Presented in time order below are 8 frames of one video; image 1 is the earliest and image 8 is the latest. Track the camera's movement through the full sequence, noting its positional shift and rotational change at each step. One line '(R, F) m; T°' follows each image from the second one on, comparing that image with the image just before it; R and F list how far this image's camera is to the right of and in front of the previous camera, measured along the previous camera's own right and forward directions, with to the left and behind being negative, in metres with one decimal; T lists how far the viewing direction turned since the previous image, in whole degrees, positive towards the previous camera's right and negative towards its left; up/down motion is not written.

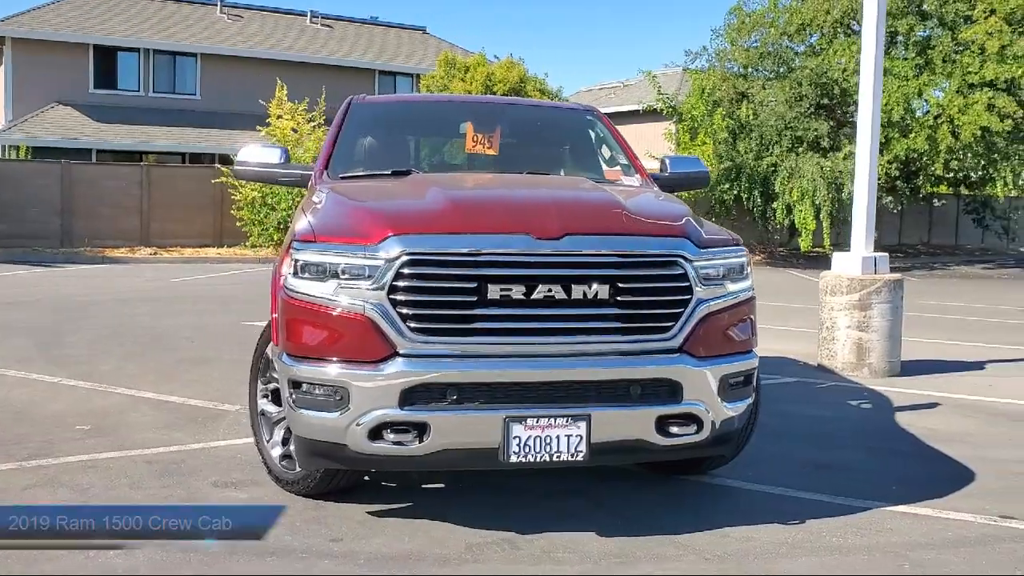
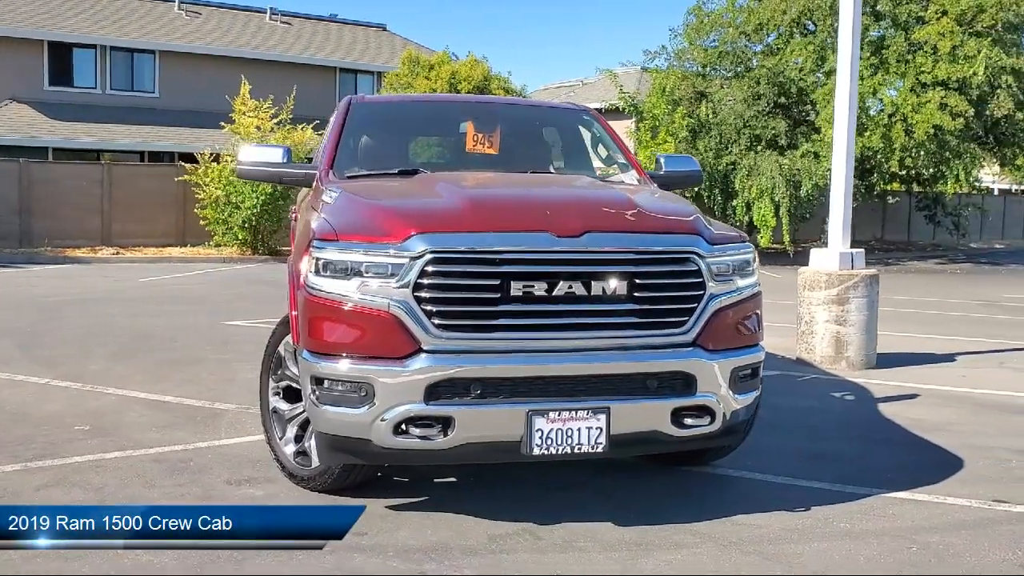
(-0.3, -0.1) m; +3°
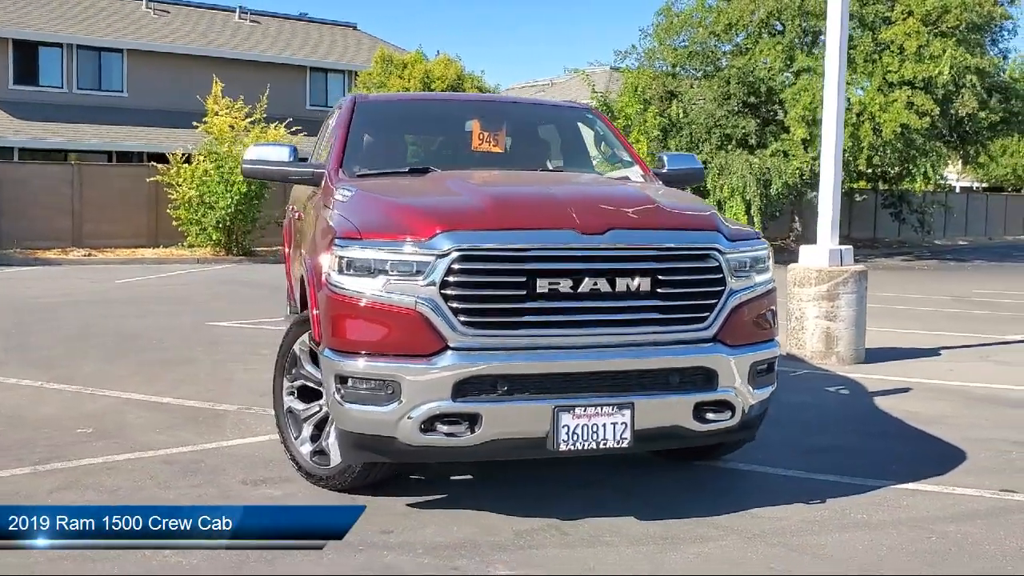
(-0.2, 0.0) m; +2°
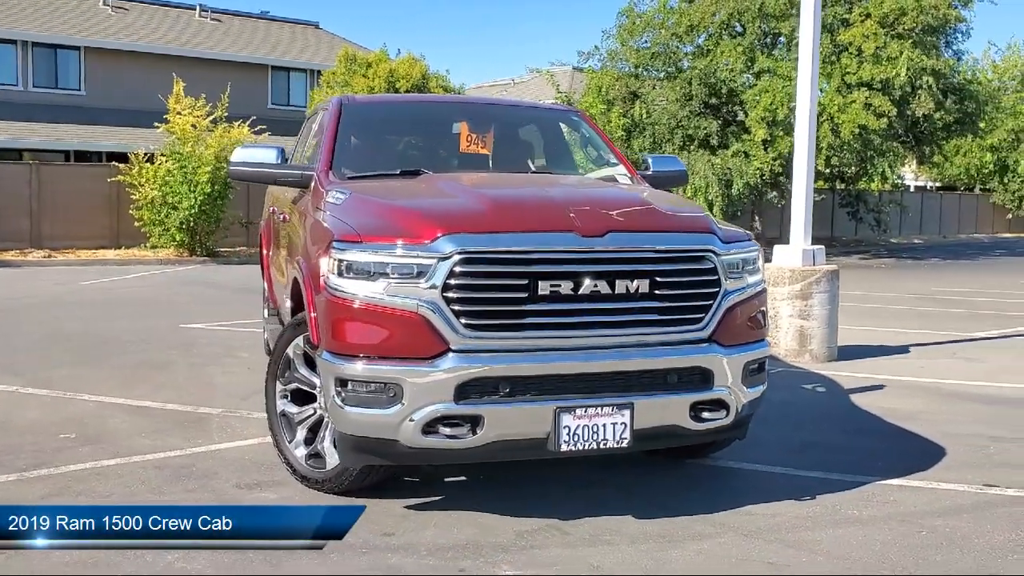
(-0.2, 0.0) m; +2°
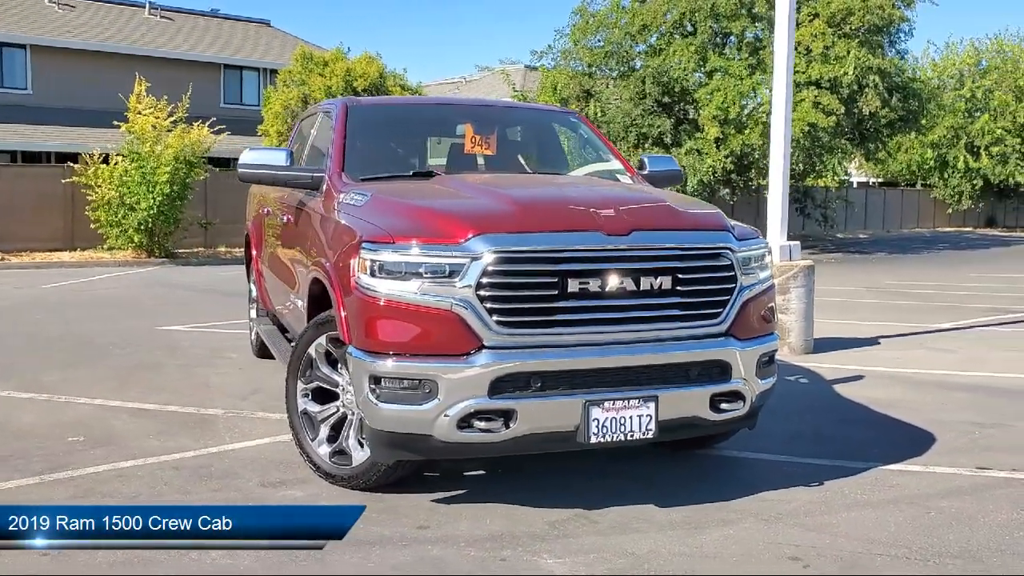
(-0.4, -0.1) m; +3°
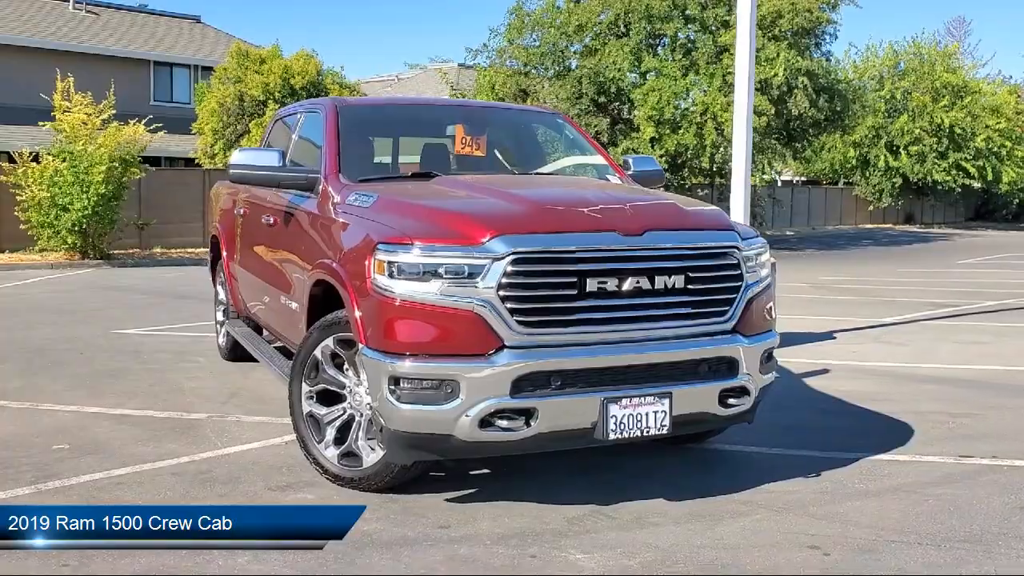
(-0.4, 0.0) m; +4°
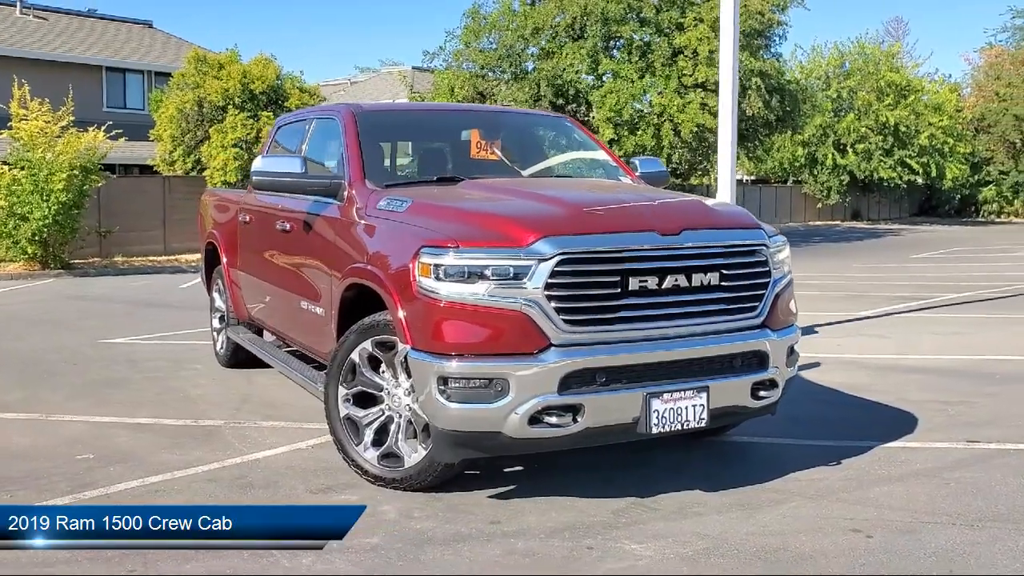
(-0.4, -0.1) m; +3°
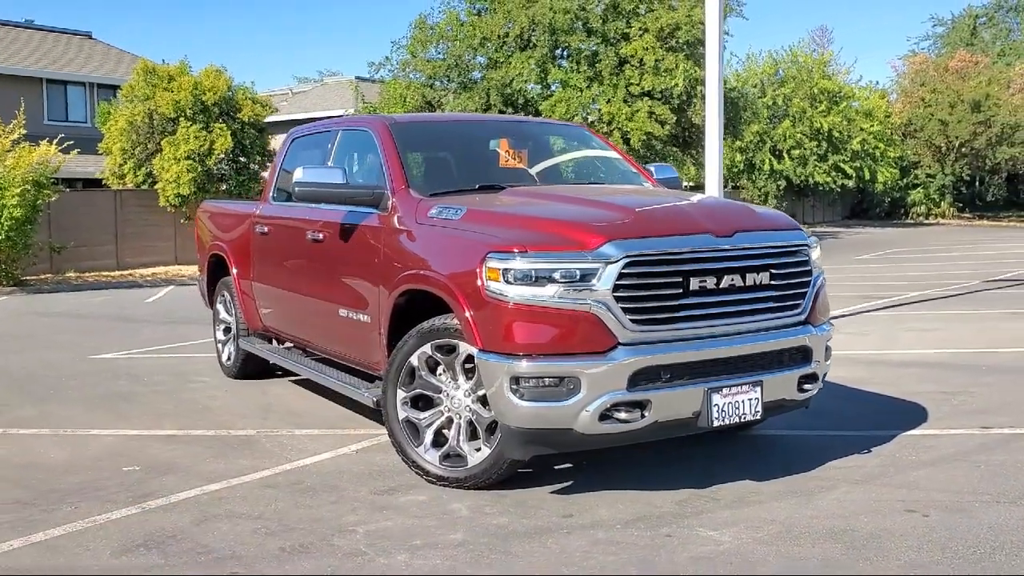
(-0.6, -0.2) m; +4°
